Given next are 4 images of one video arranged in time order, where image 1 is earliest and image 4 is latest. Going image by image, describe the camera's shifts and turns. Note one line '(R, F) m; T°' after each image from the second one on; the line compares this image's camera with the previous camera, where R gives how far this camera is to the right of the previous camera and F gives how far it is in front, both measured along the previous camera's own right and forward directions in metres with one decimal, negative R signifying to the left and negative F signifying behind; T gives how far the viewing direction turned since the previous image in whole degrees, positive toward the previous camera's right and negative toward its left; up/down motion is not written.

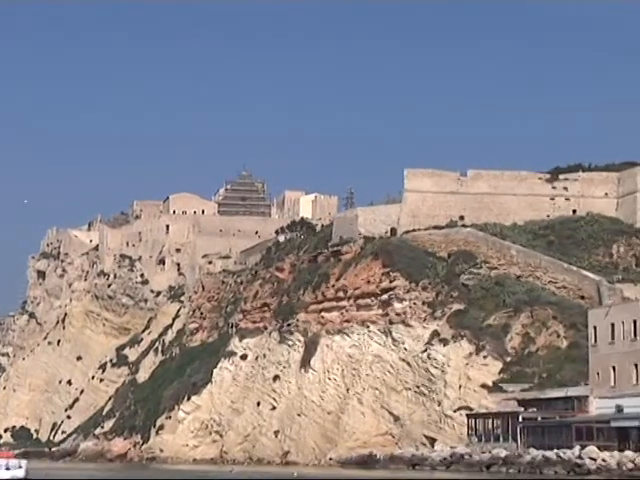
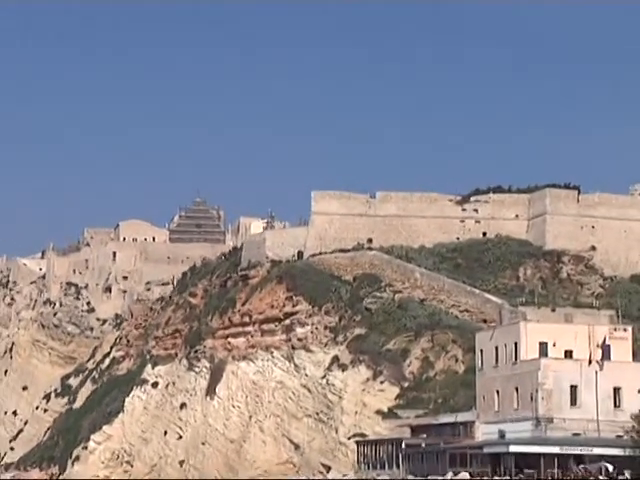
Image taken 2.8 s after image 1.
(+4.0, +2.1) m; 0°
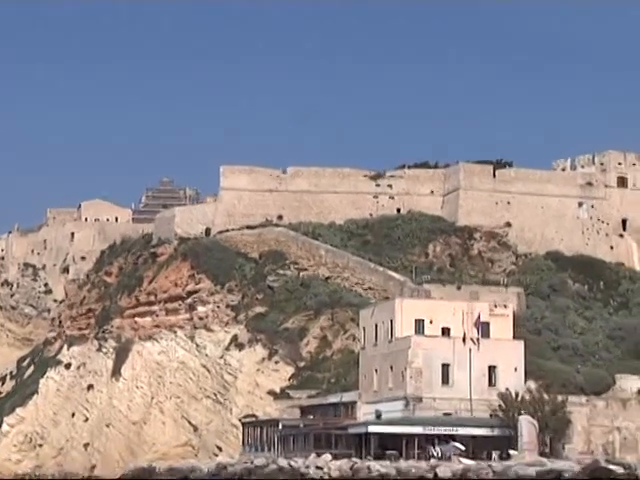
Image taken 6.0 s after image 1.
(+4.5, +2.6) m; -1°
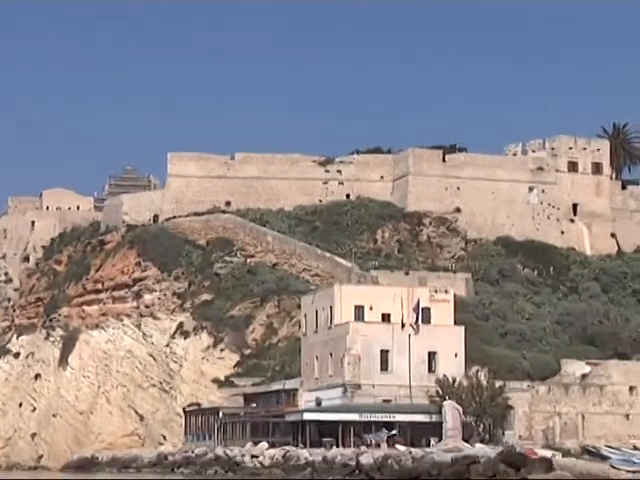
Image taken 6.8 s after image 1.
(+1.1, +0.8) m; 0°
